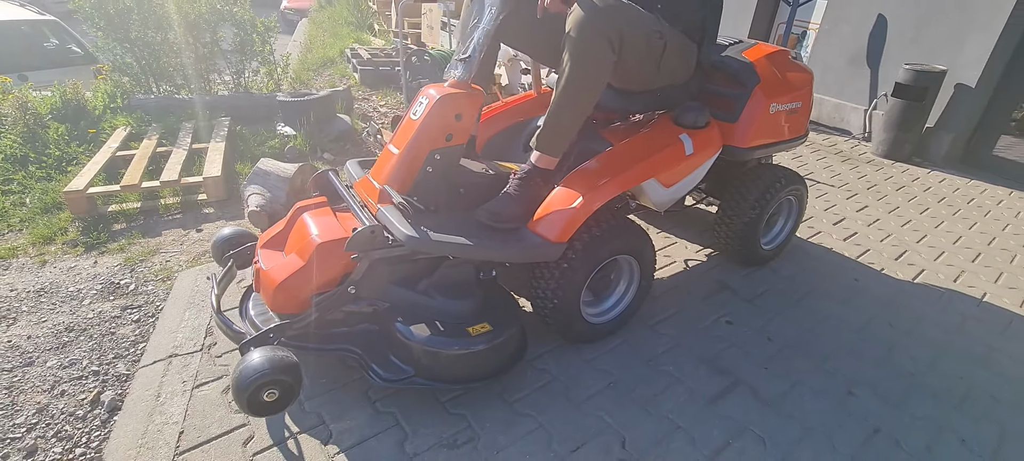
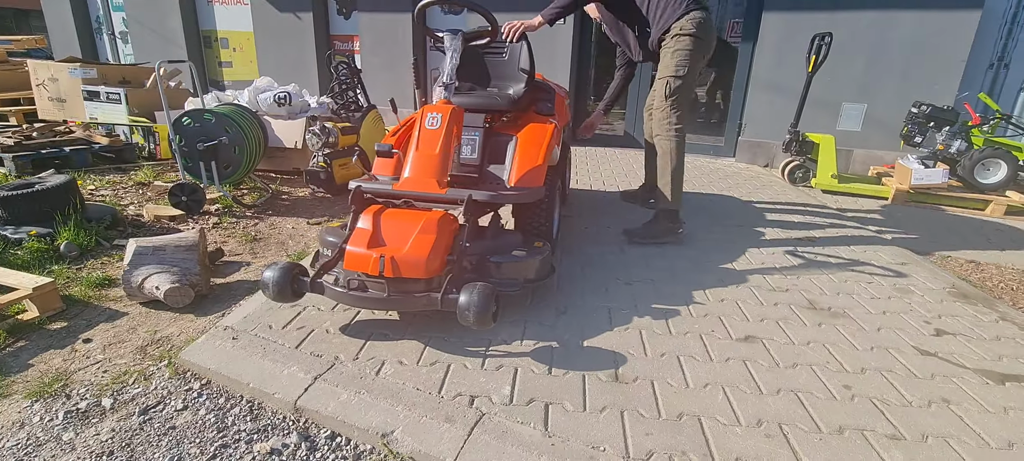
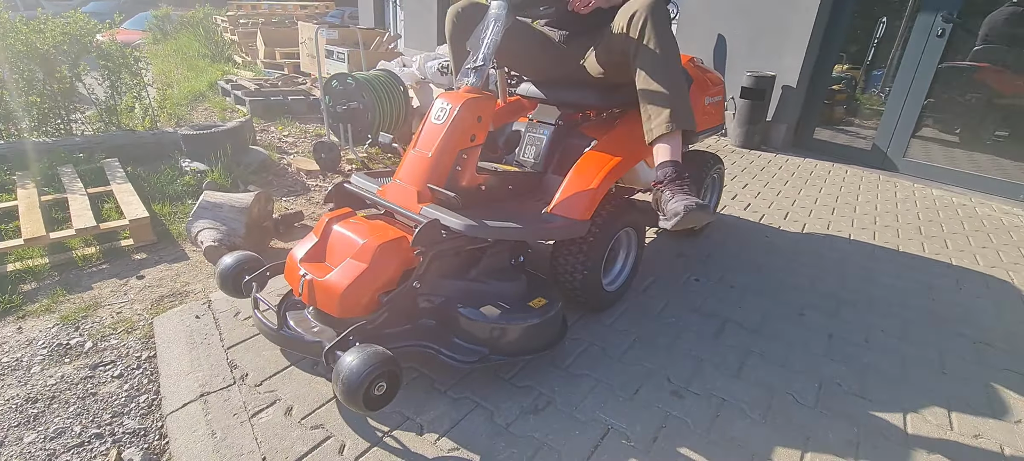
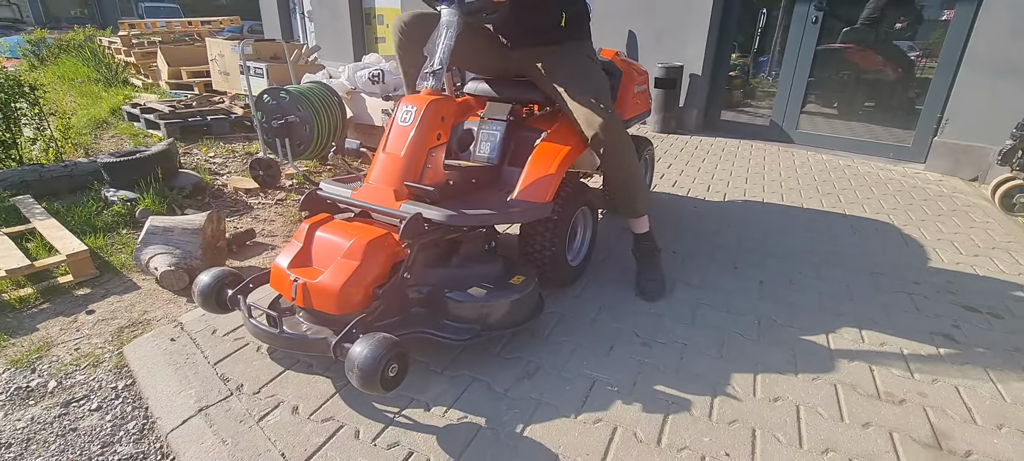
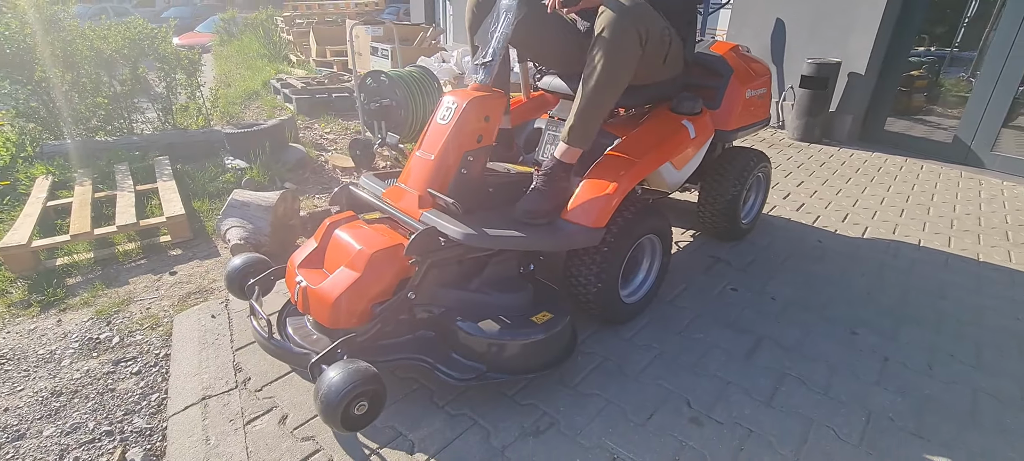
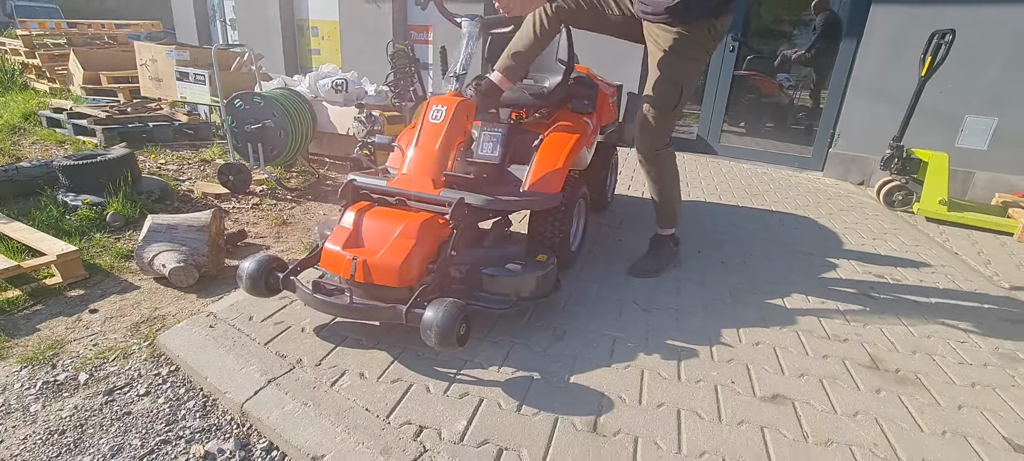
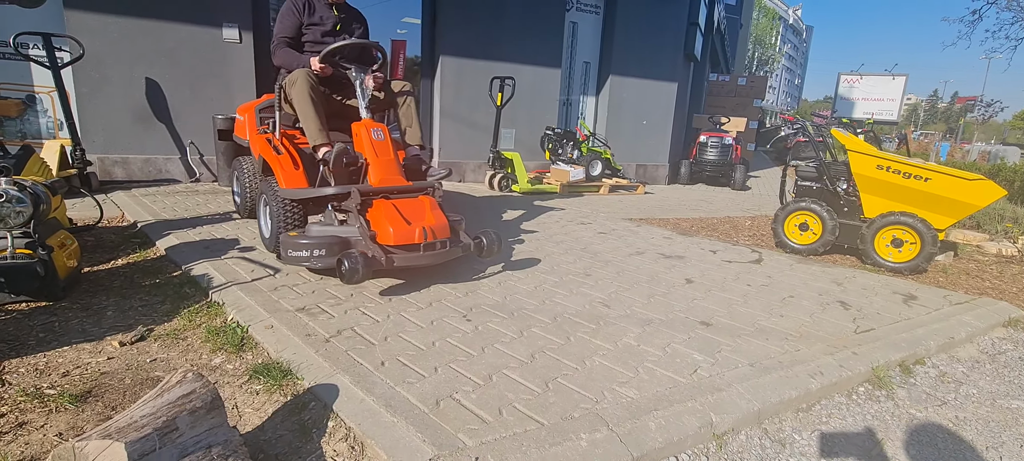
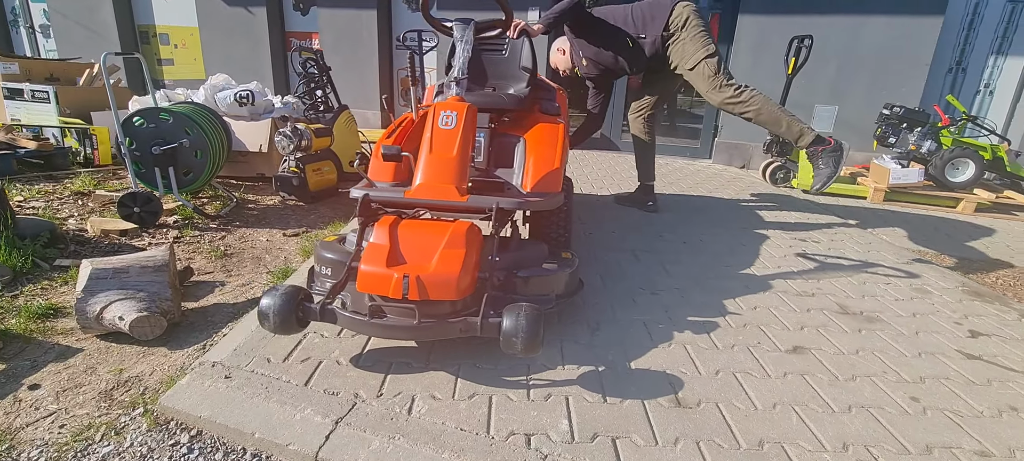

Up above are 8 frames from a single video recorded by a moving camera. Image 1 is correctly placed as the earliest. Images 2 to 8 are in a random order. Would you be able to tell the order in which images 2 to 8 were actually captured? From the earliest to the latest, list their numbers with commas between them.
5, 3, 4, 6, 2, 8, 7
